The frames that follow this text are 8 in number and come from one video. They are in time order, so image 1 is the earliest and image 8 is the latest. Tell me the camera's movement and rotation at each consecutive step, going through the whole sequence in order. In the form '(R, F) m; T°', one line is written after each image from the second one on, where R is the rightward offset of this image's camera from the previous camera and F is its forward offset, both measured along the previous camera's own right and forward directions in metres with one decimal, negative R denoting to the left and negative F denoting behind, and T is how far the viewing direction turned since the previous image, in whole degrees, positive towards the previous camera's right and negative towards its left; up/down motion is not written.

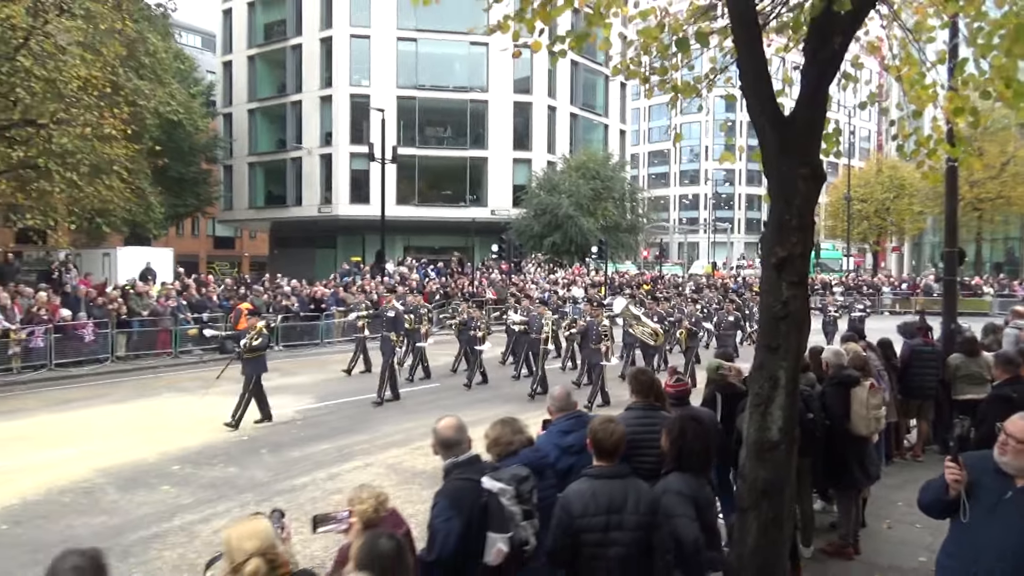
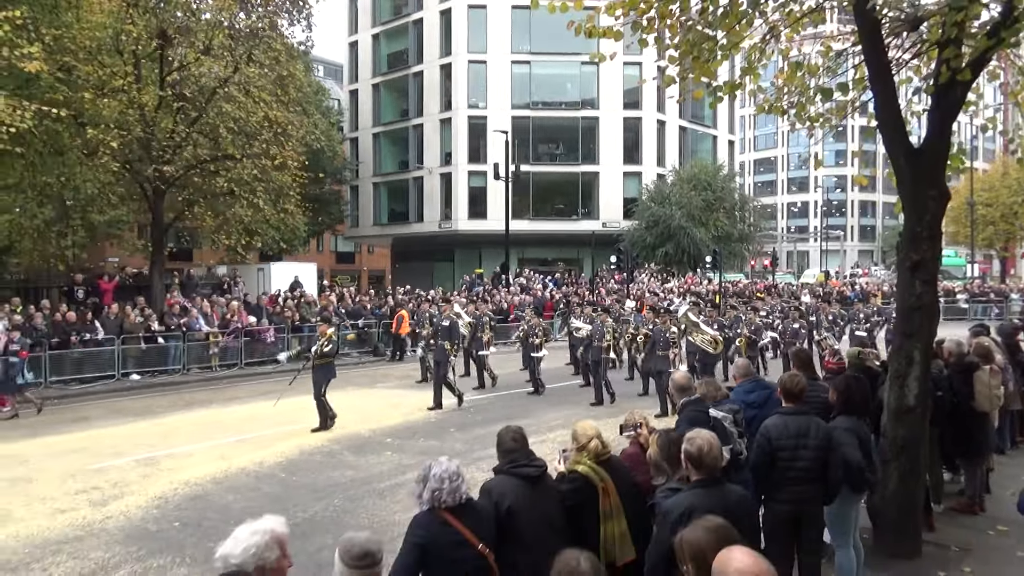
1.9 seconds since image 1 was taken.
(-0.8, -1.8) m; -7°
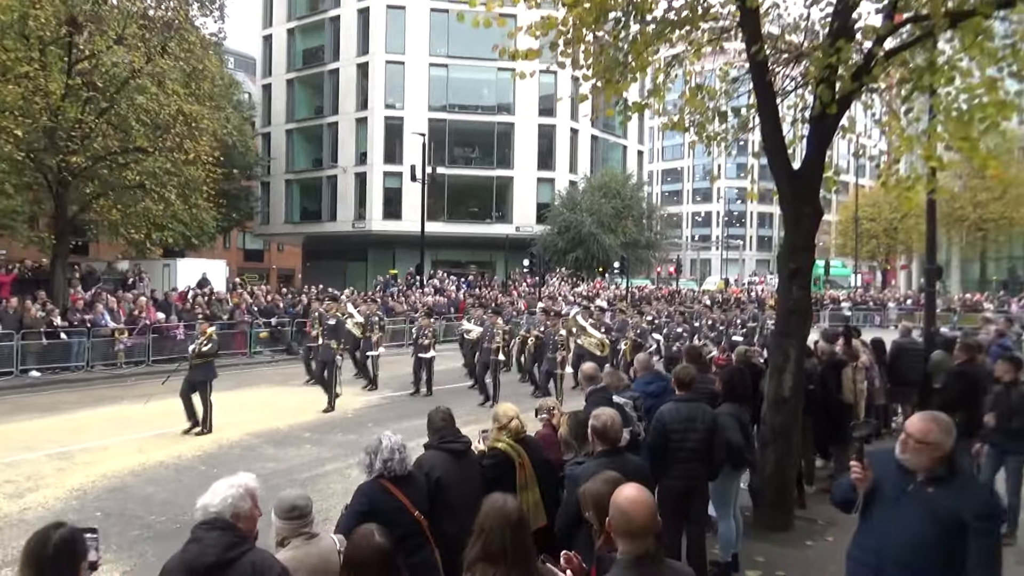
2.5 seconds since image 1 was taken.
(-0.1, -0.6) m; +7°
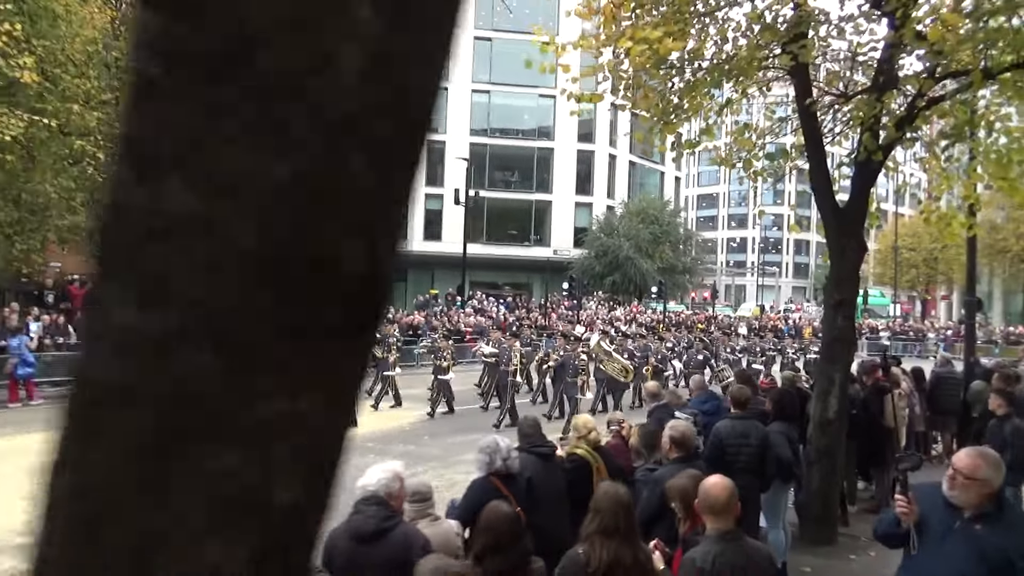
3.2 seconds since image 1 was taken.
(-0.4, -0.7) m; -2°
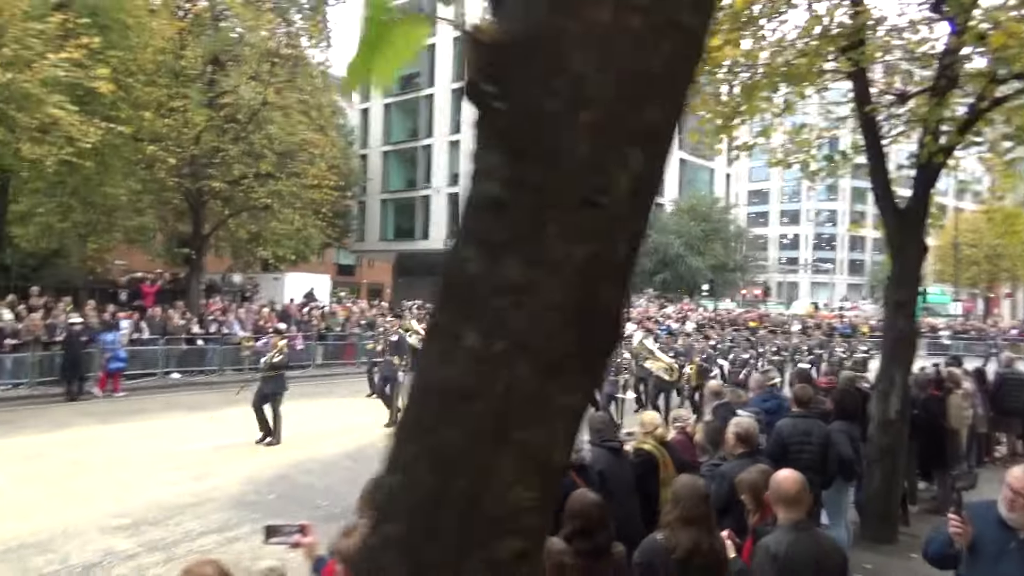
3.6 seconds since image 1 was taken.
(-0.2, -0.3) m; -3°
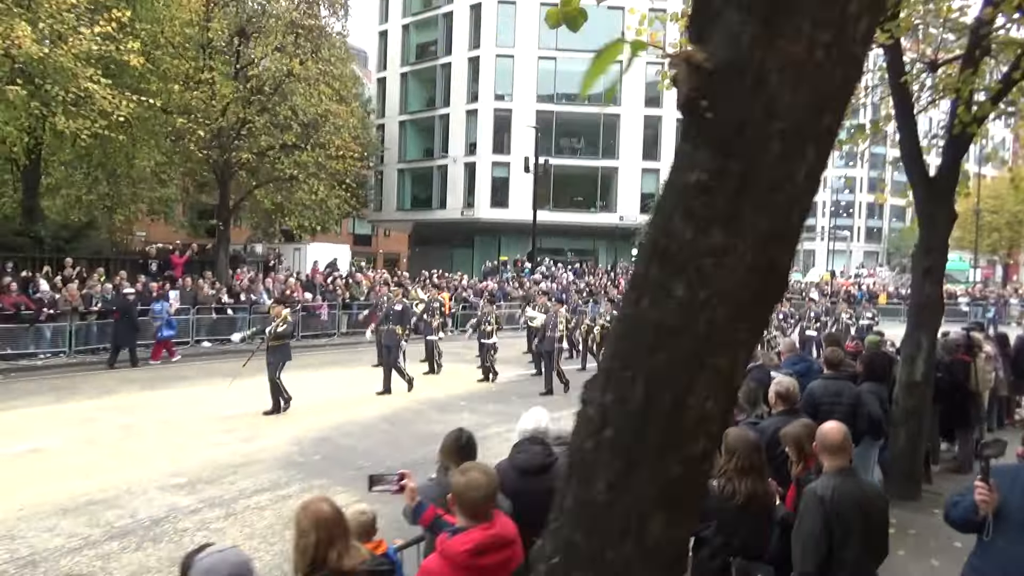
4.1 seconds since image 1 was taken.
(-0.3, -0.3) m; -1°
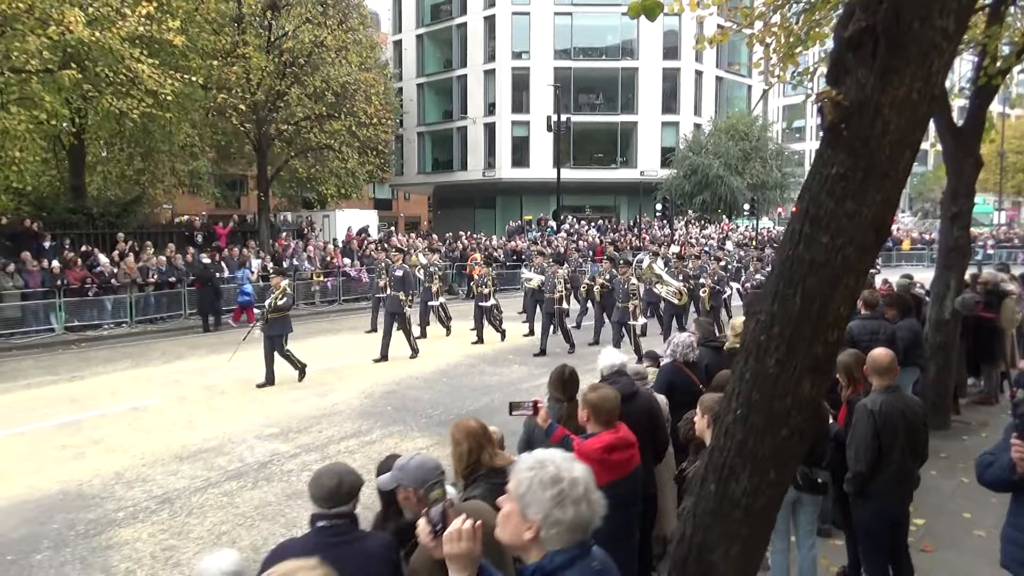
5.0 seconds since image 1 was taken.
(-0.5, -0.7) m; -1°
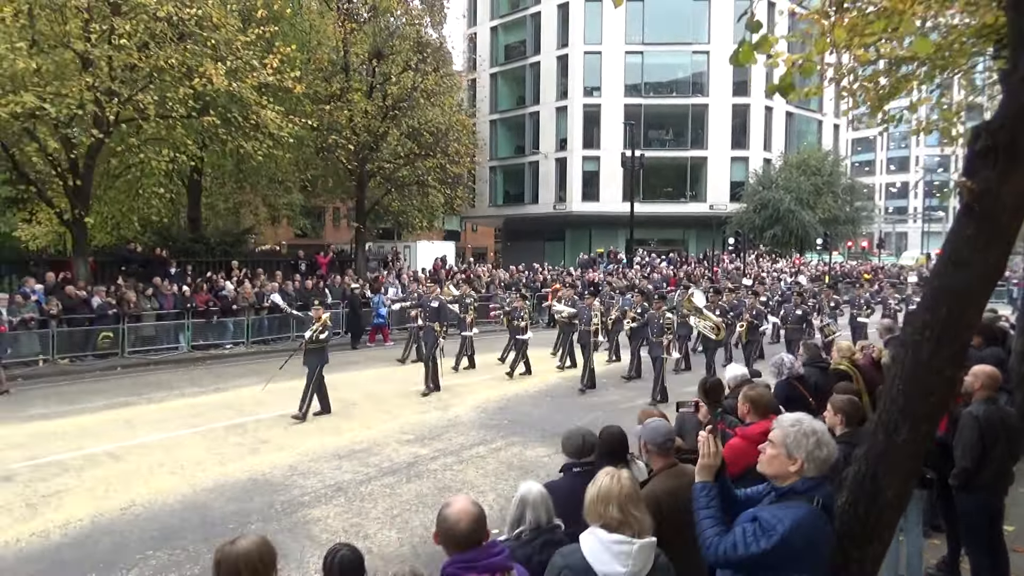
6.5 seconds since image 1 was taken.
(-0.7, -1.2) m; -4°
